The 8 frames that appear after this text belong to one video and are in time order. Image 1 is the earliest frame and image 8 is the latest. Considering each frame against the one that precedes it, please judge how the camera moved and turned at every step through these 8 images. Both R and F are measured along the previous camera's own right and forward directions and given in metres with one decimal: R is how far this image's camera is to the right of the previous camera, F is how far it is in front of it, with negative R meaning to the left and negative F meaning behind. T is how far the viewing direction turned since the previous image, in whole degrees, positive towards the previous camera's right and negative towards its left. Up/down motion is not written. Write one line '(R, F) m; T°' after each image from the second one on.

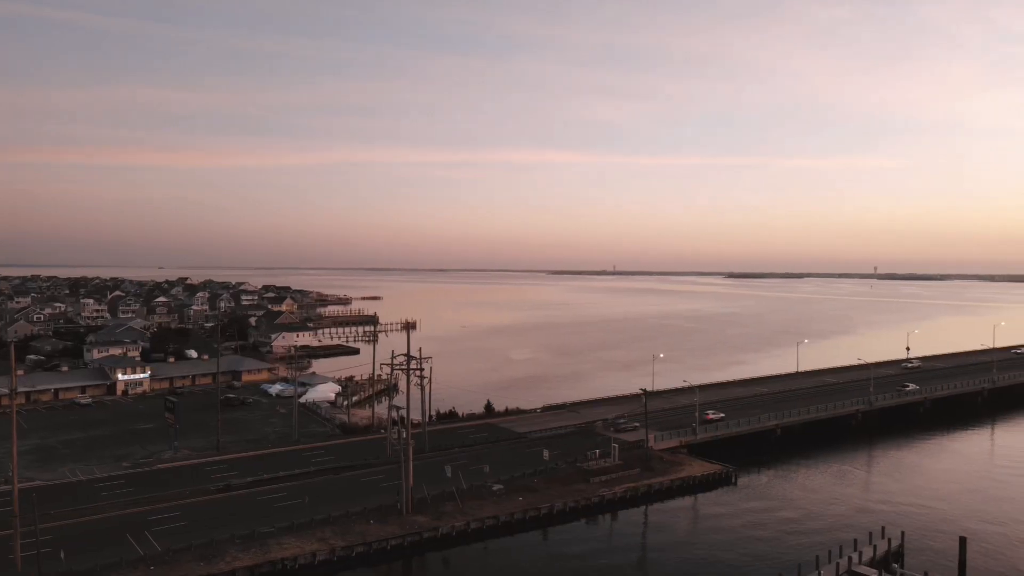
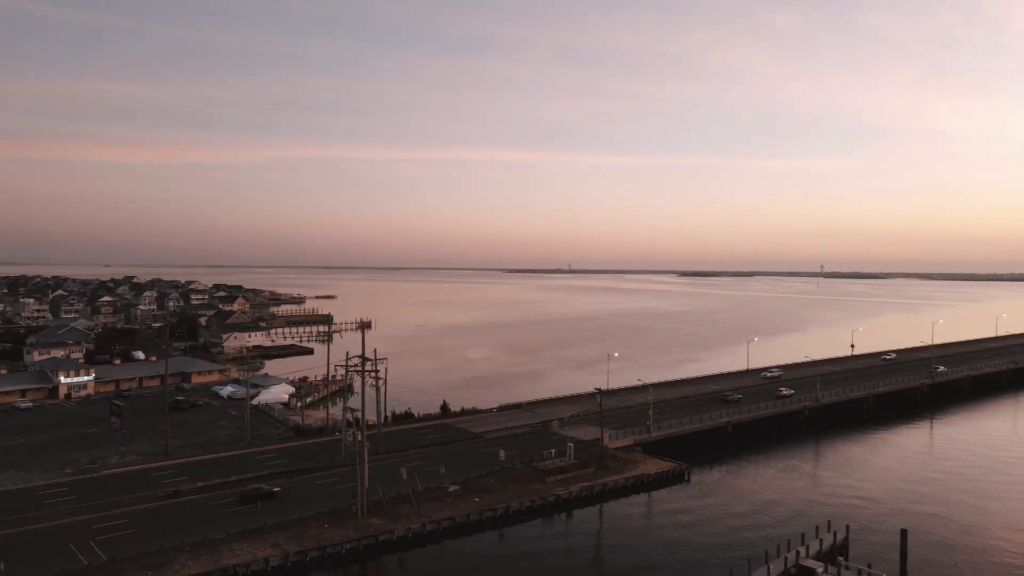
(+0.9, +0.3) m; +3°
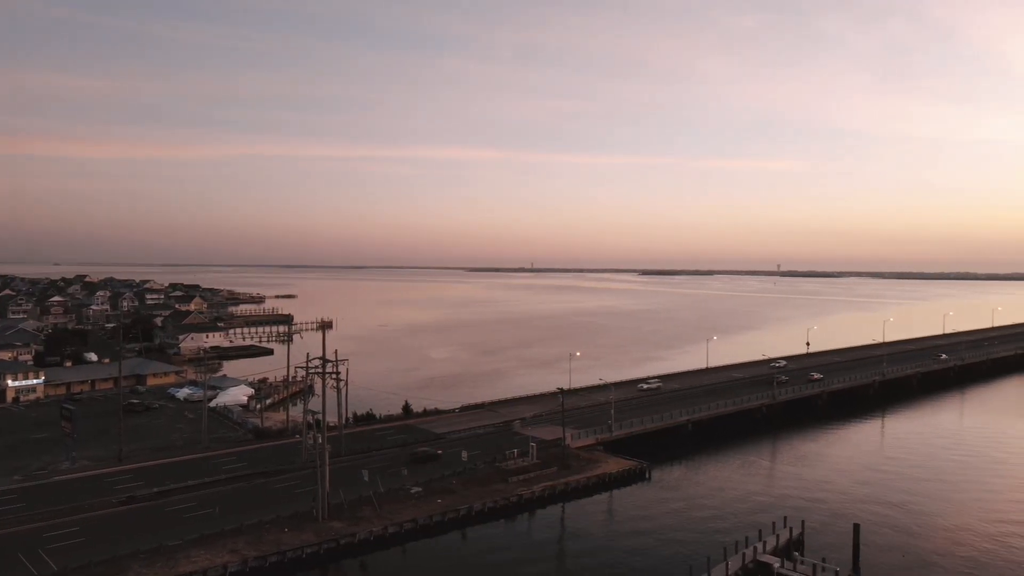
(+0.8, +0.2) m; +2°
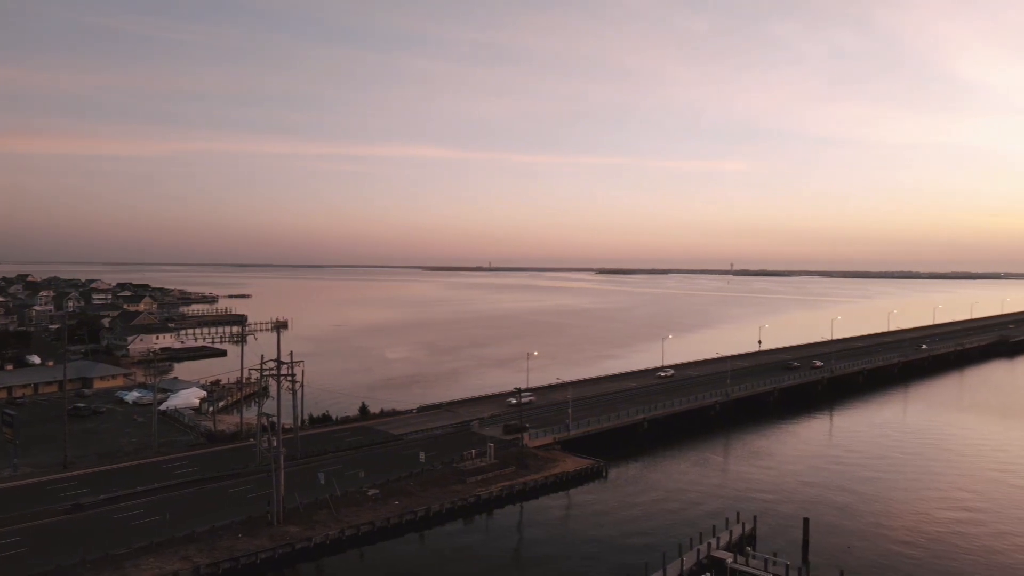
(+0.9, +0.2) m; +3°
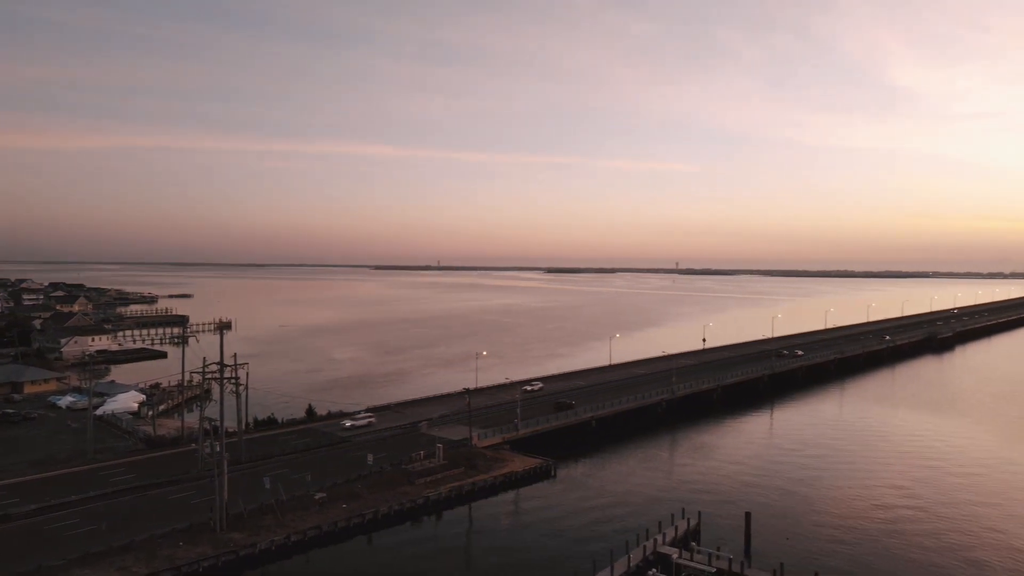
(+1.0, +0.2) m; +3°
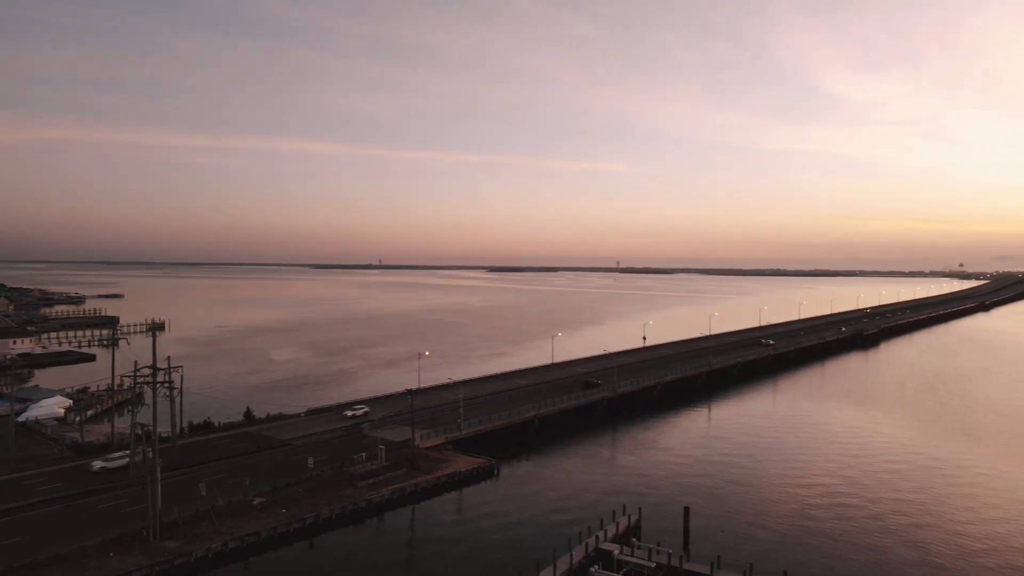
(+1.2, +0.1) m; +4°
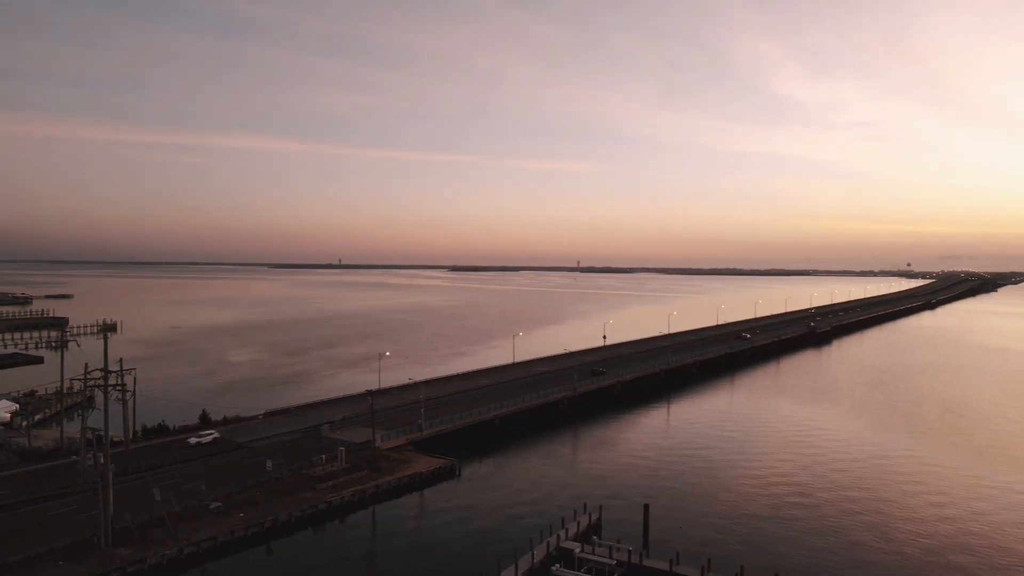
(+0.8, 0.0) m; +2°
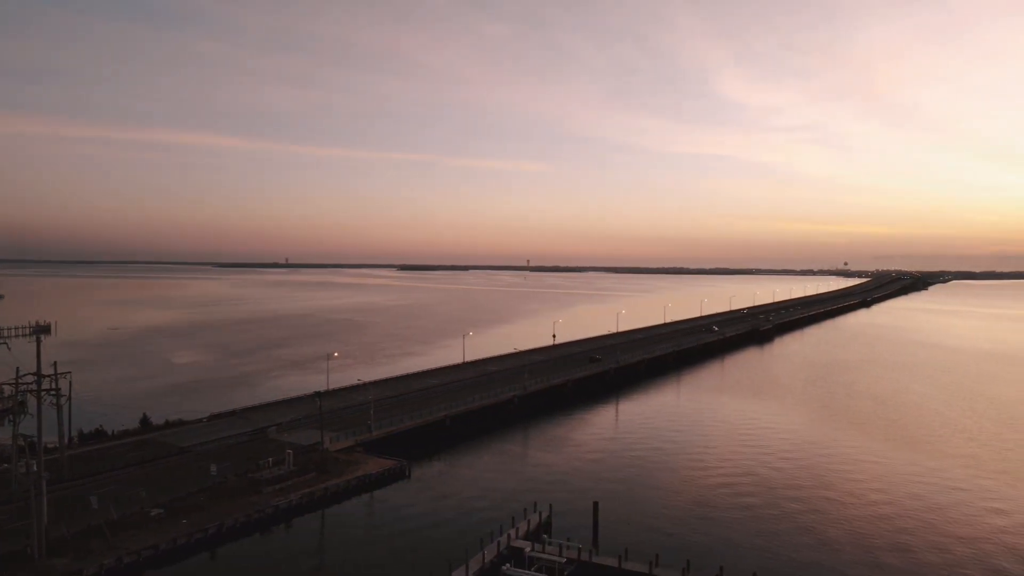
(+1.0, 0.0) m; +3°
